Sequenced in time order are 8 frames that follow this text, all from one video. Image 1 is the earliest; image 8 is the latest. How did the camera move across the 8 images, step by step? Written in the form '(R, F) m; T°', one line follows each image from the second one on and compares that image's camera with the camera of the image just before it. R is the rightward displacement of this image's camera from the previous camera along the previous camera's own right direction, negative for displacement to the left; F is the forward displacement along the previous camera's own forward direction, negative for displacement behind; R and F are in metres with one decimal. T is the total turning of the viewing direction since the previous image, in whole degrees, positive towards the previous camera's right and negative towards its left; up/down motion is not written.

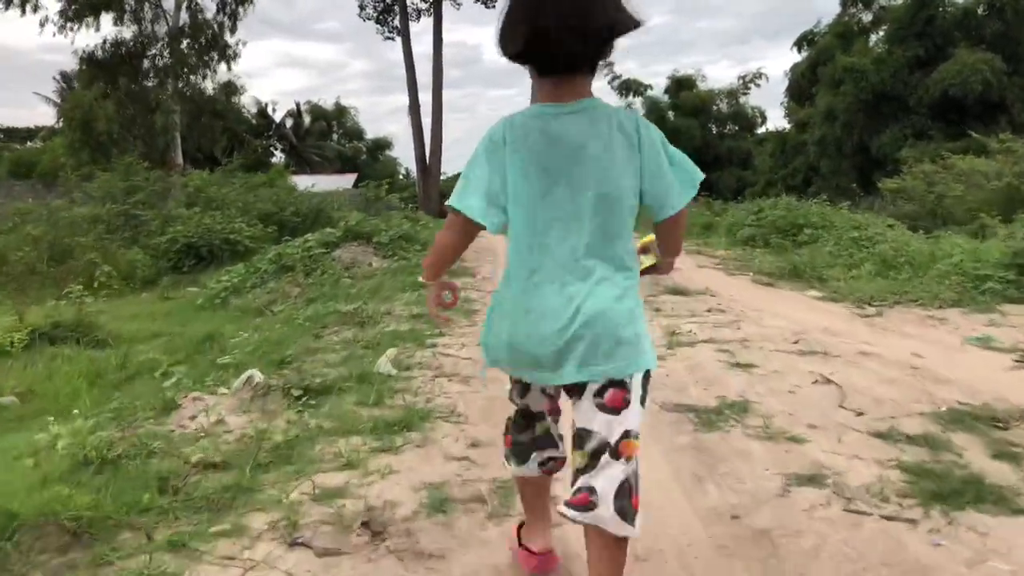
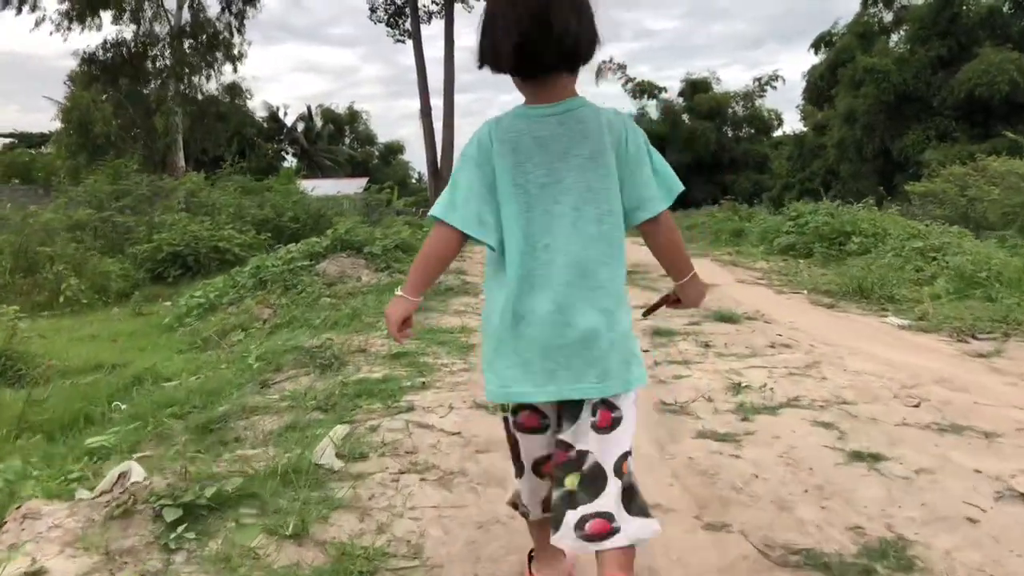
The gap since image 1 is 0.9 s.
(0.0, +1.2) m; -1°
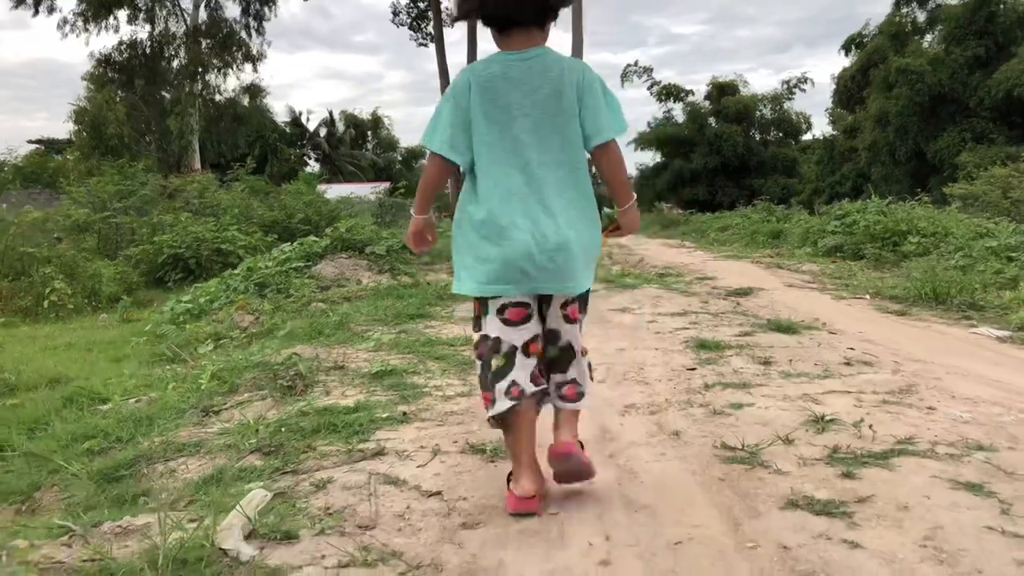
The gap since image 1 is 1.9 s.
(0.0, +0.8) m; -2°
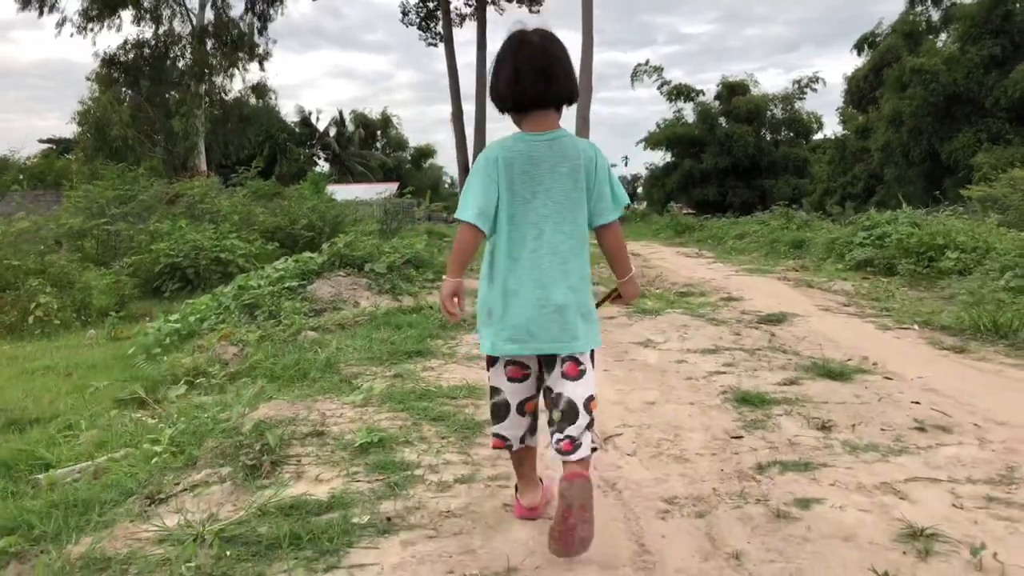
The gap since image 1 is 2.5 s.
(0.0, +0.6) m; -1°
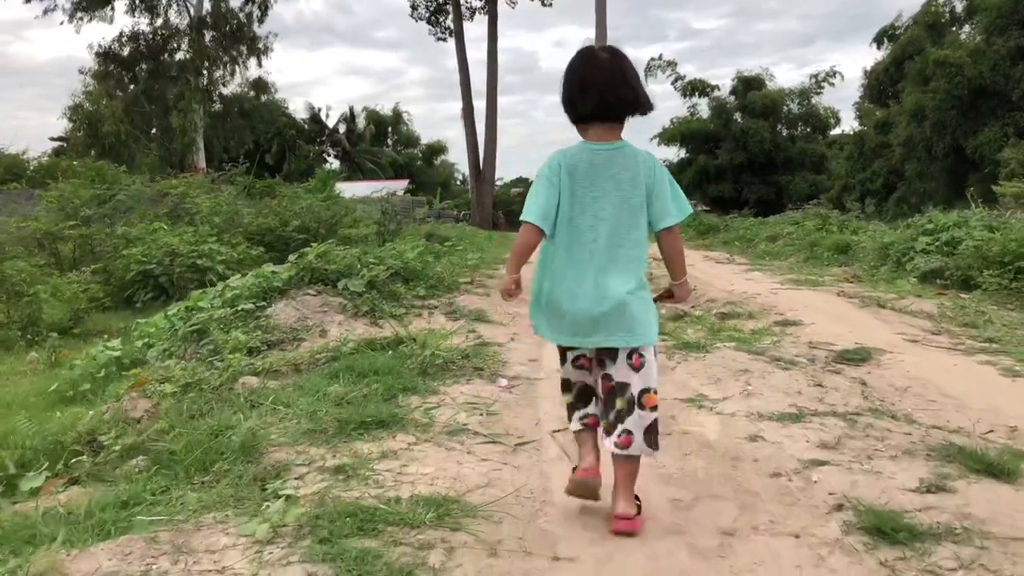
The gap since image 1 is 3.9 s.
(0.0, +1.3) m; -1°
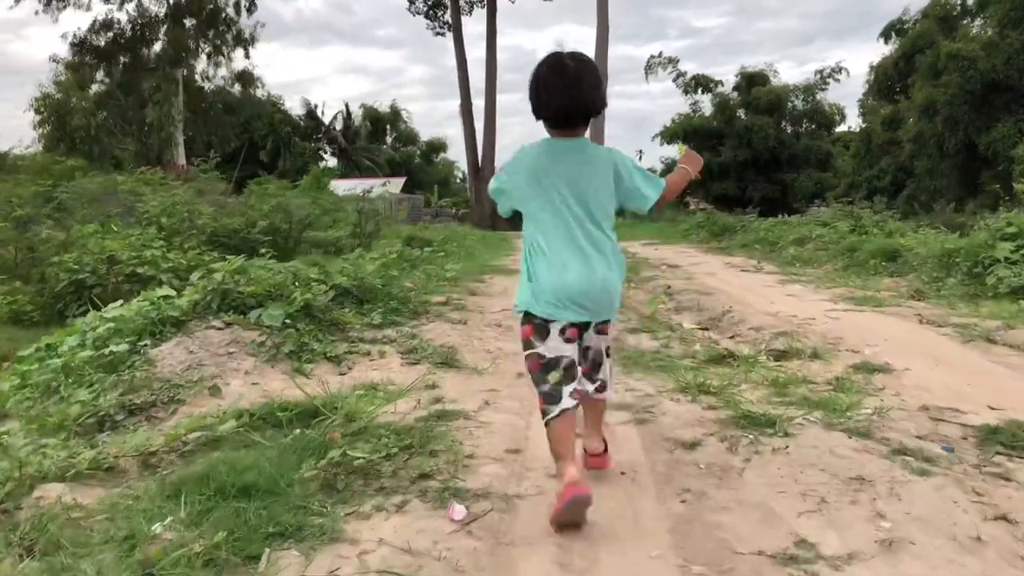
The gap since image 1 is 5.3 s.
(+0.1, +1.6) m; 0°
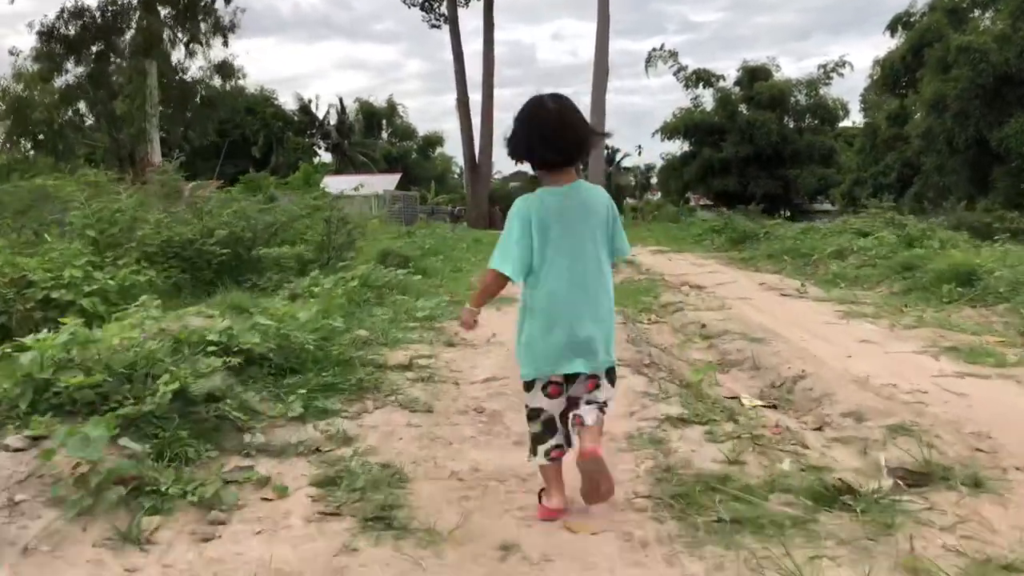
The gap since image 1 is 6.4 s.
(+0.1, +1.7) m; 0°
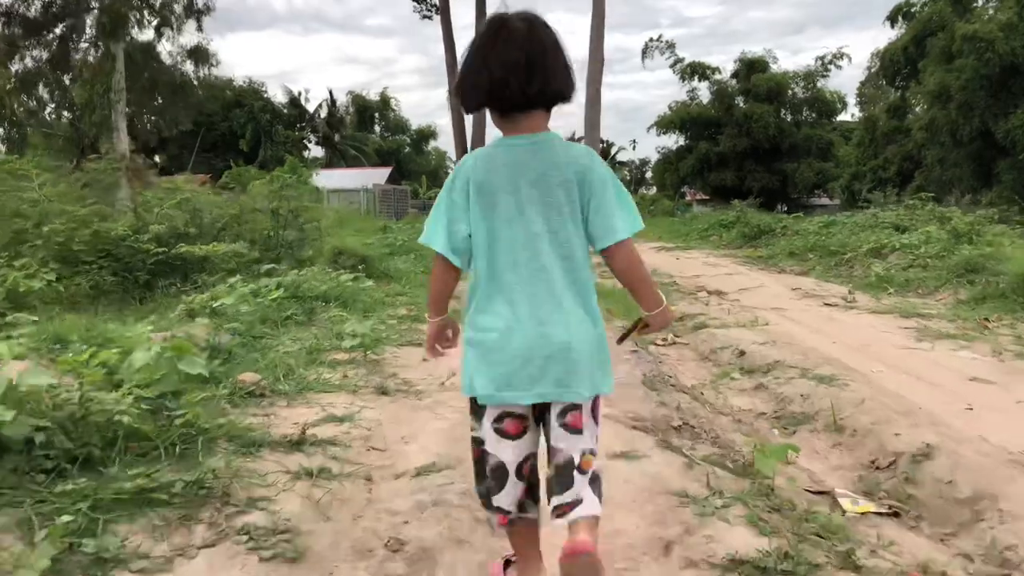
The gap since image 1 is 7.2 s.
(+0.1, +1.6) m; 0°
